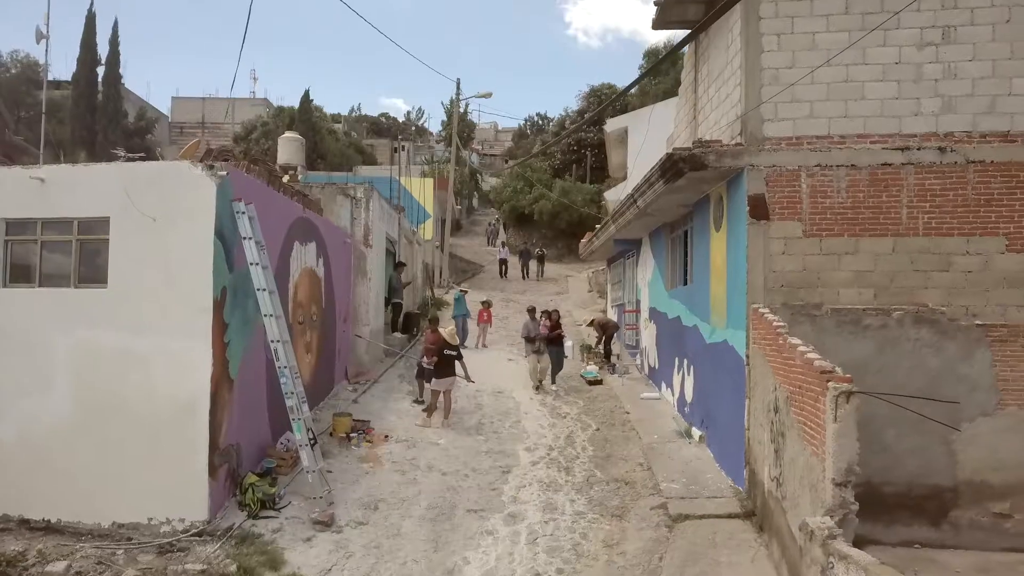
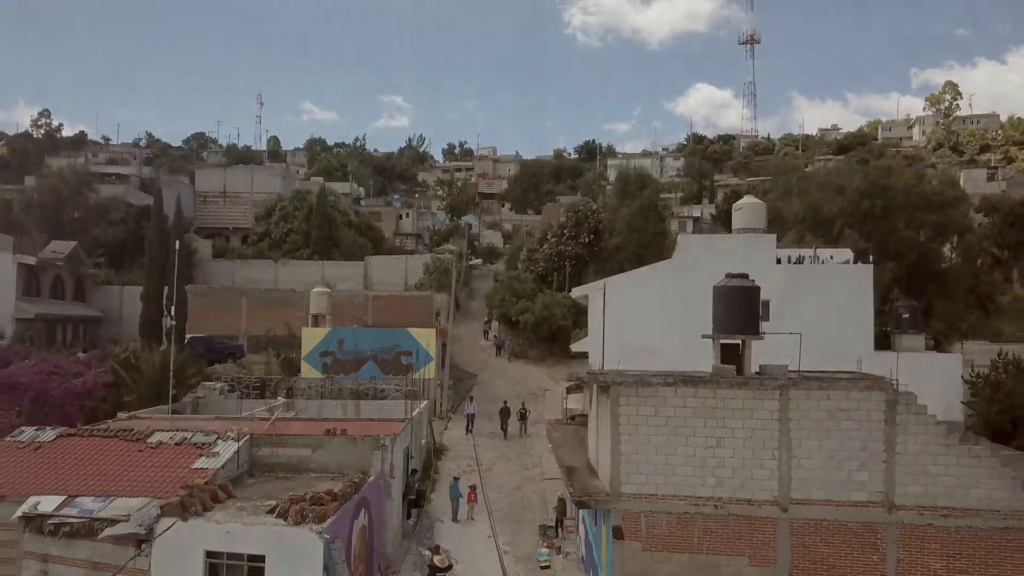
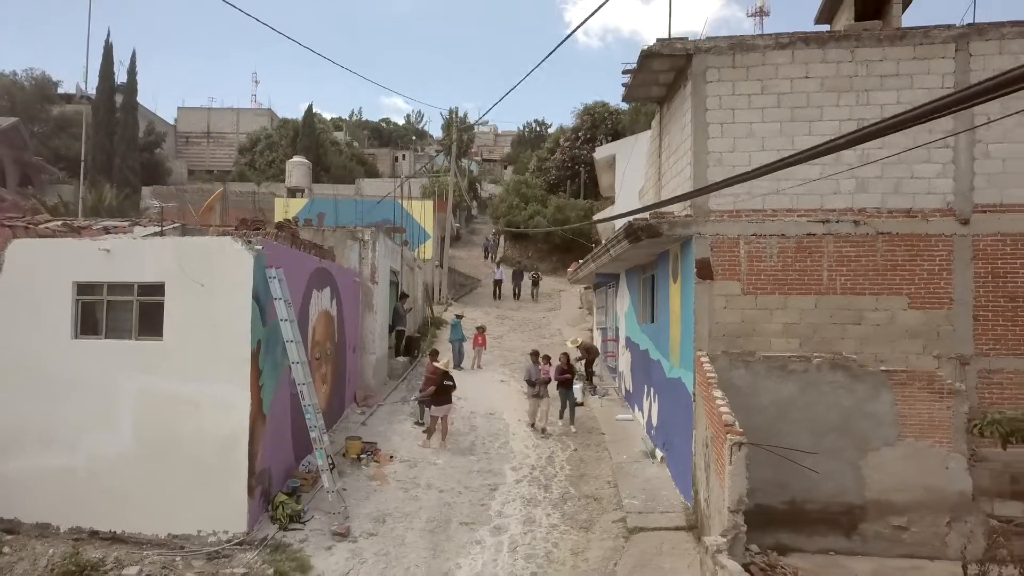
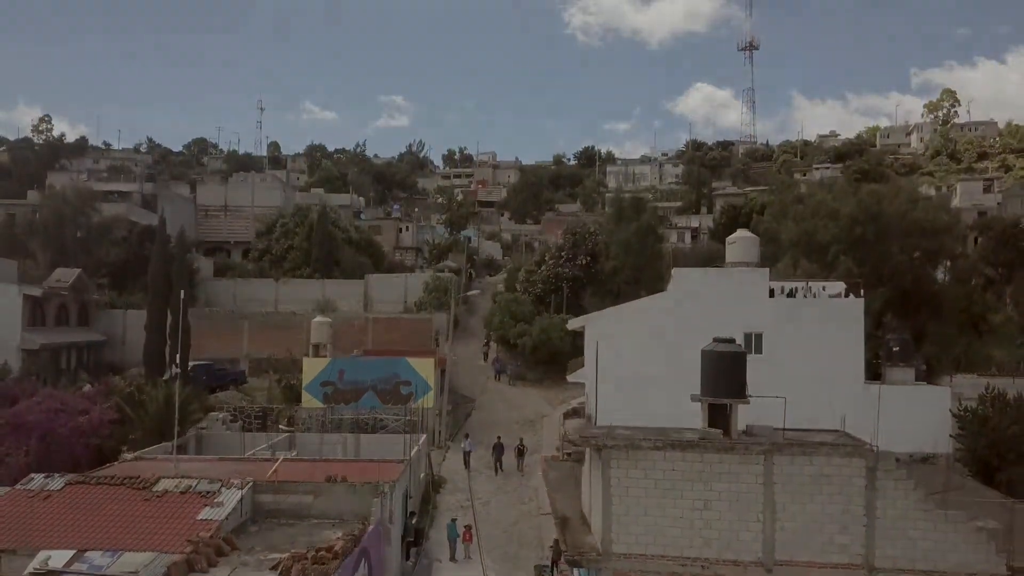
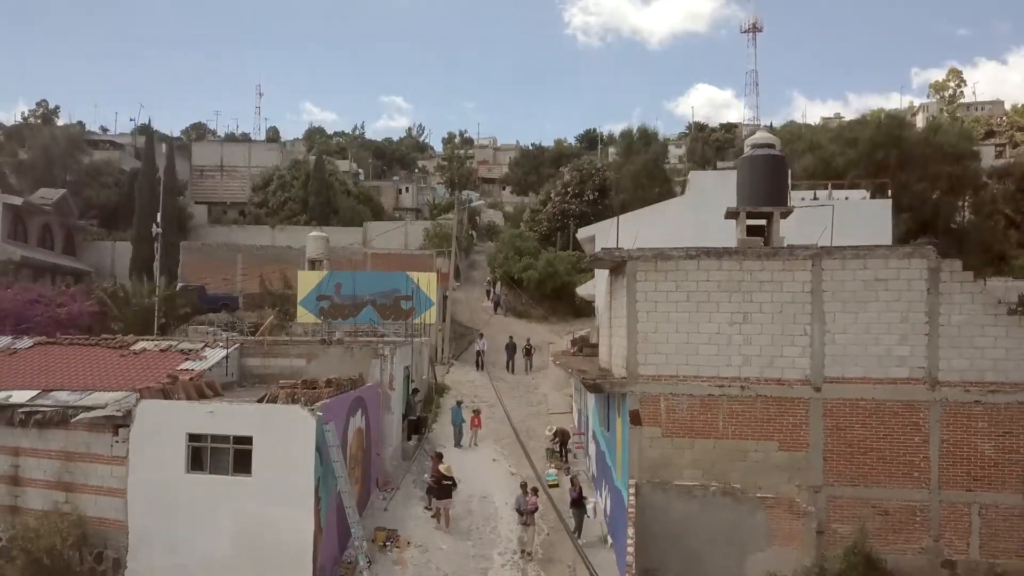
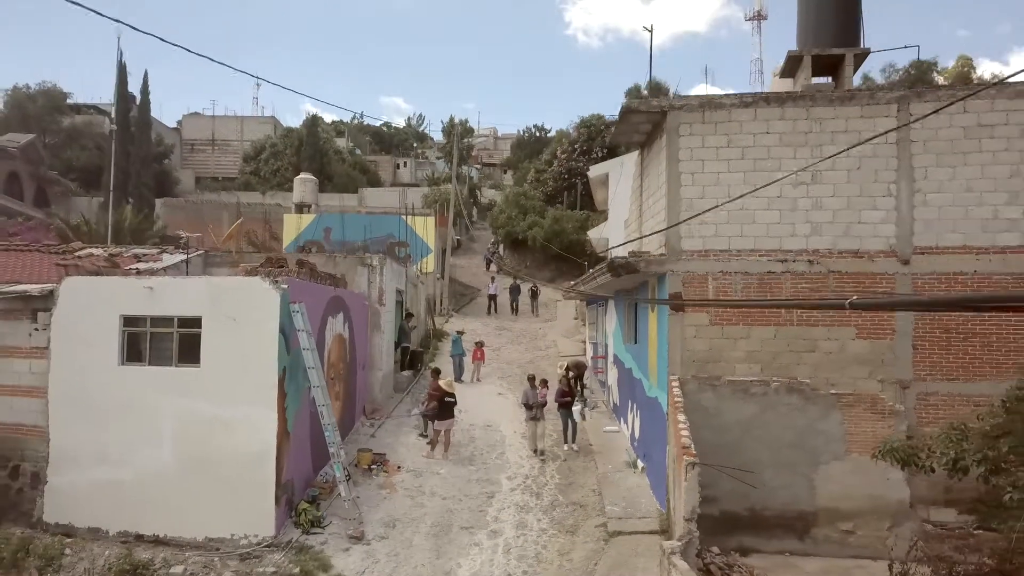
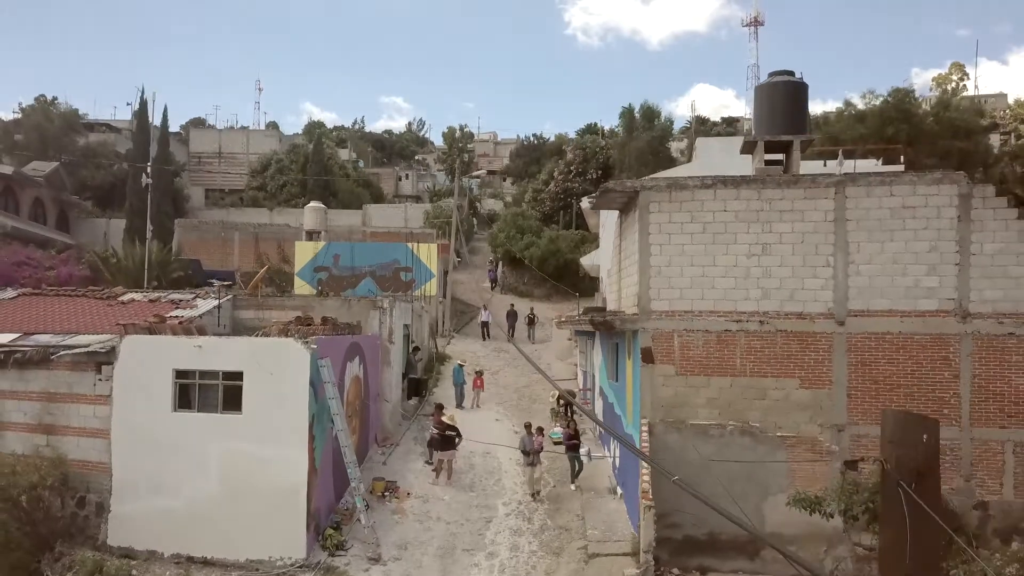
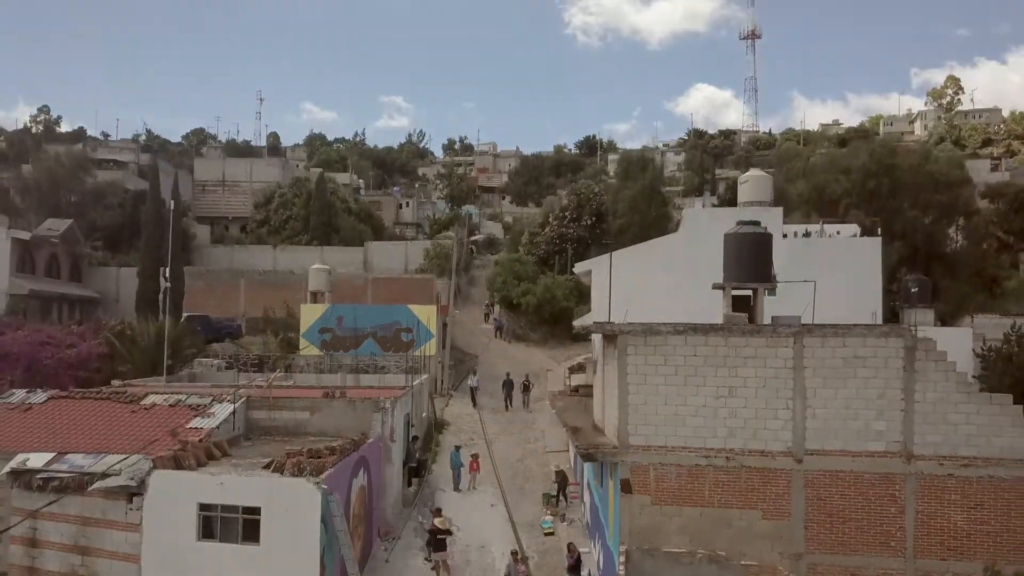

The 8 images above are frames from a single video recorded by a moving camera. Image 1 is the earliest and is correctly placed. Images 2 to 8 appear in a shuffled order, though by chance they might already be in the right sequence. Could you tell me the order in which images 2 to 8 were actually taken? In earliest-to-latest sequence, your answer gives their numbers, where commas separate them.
3, 6, 7, 5, 8, 2, 4
